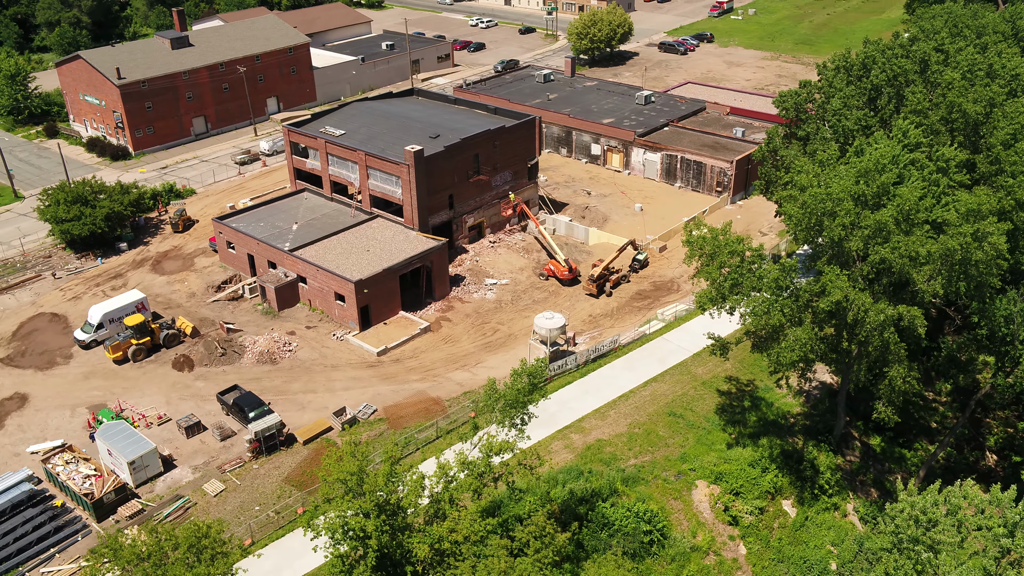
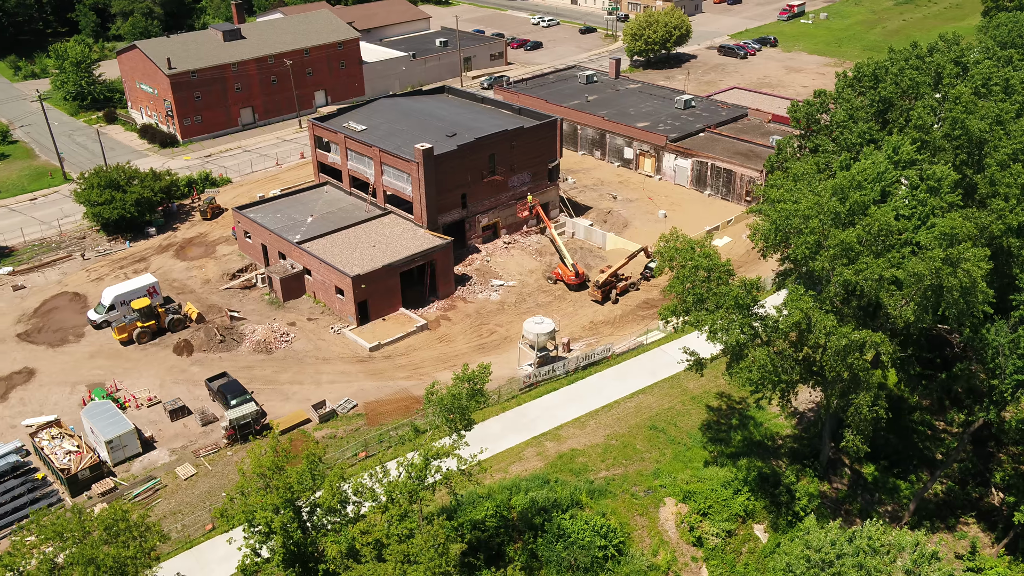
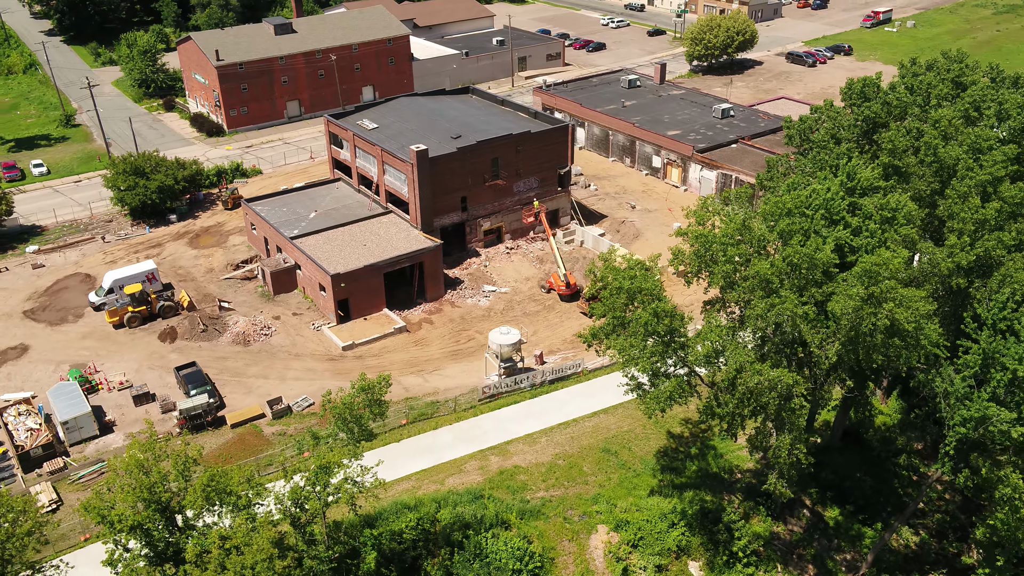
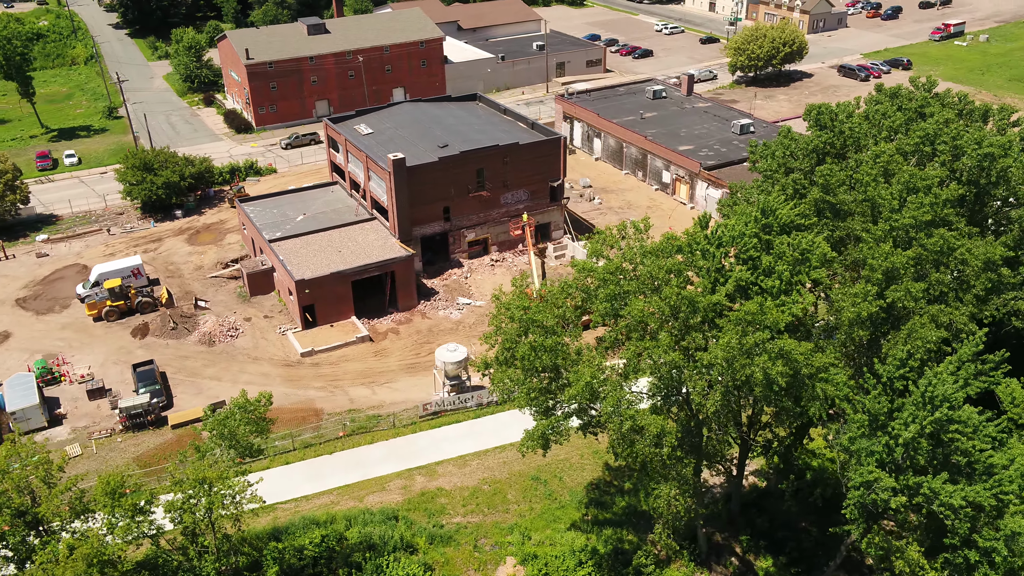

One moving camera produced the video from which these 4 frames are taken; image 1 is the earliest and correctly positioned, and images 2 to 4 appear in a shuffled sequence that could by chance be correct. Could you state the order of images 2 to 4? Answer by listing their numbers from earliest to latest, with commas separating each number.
2, 3, 4
